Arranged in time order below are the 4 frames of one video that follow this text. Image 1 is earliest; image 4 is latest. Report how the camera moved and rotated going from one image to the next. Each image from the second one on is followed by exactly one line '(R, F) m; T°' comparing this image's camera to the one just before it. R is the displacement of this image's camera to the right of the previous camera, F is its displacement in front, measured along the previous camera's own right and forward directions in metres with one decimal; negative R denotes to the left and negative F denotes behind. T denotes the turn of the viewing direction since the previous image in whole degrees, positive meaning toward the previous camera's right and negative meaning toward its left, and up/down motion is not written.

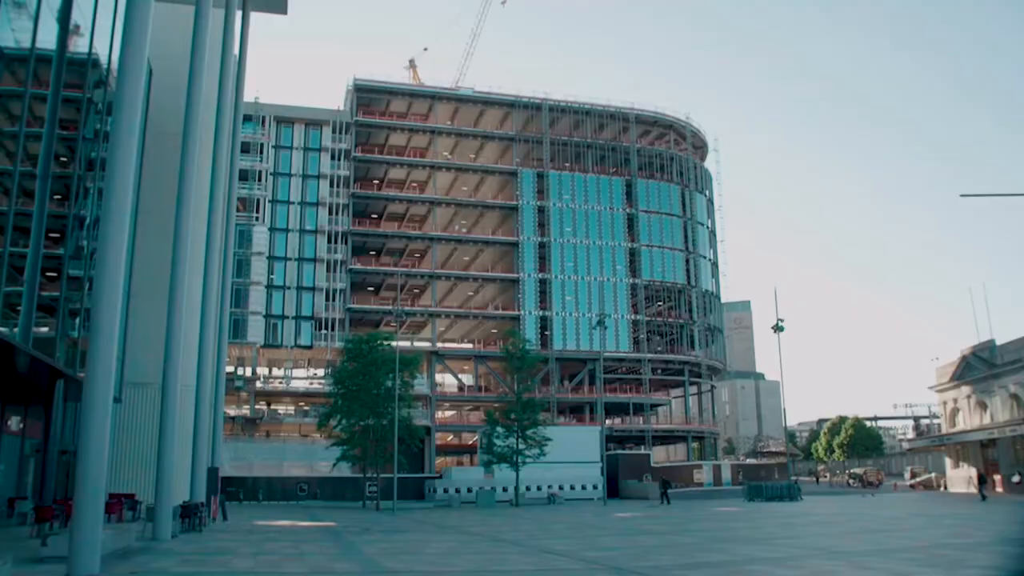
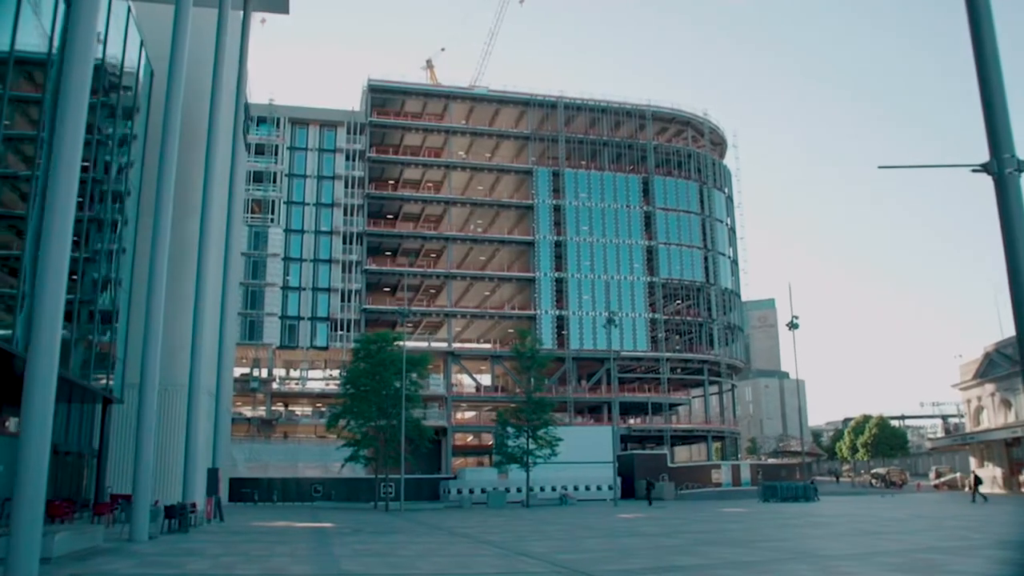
(+0.8, +0.4) m; -2°
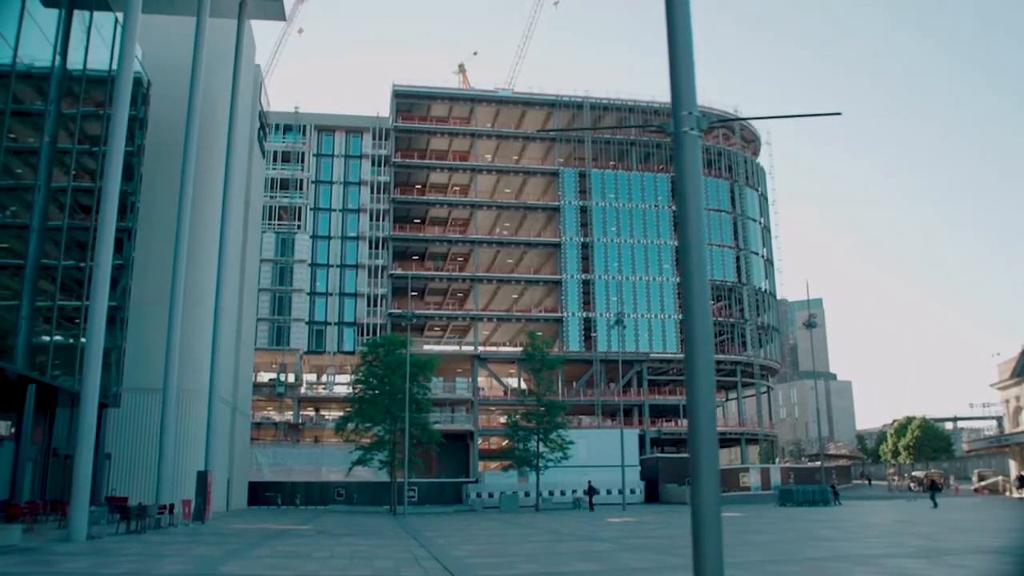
(+2.1, +0.5) m; -3°
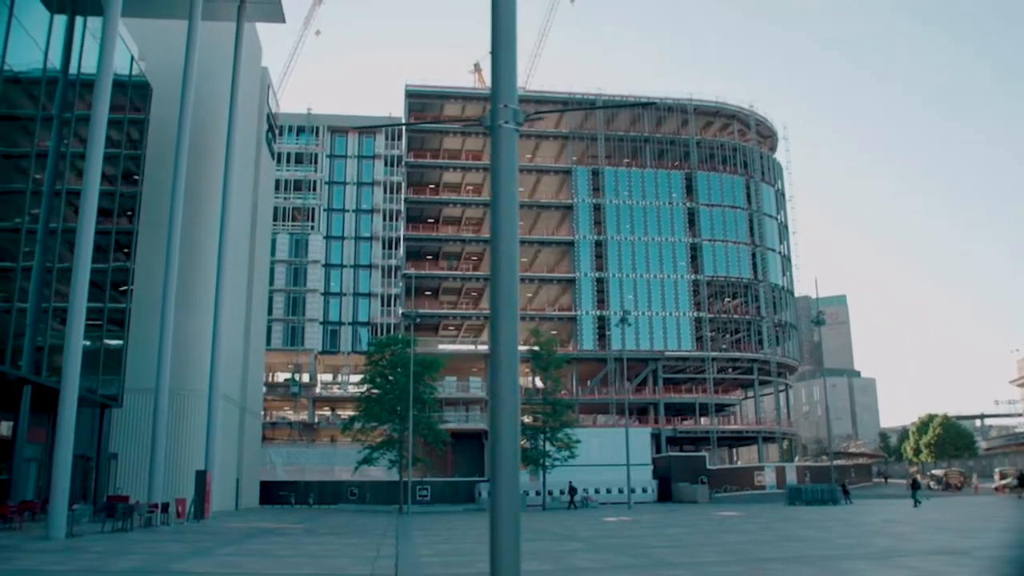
(+1.0, +0.1) m; -2°
